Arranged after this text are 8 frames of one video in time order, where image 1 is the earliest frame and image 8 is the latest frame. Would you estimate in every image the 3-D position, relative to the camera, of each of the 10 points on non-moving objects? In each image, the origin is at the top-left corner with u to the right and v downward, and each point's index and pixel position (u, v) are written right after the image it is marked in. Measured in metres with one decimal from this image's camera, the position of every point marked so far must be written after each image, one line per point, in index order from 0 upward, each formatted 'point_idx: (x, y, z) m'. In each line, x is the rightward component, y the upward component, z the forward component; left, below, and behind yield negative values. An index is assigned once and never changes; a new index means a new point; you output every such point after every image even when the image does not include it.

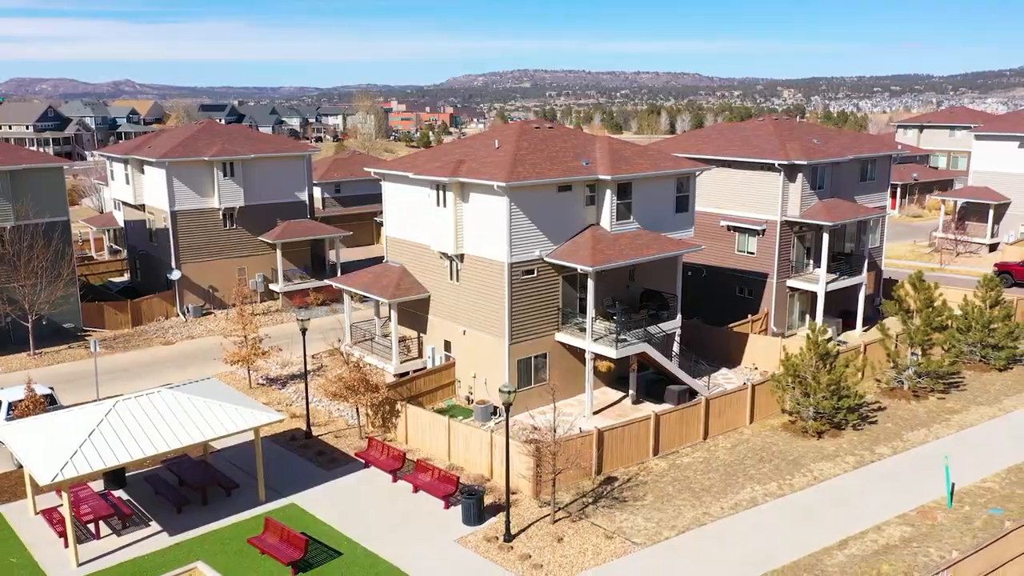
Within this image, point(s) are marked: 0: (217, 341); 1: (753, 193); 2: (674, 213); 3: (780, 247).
0: (-6.9, -1.2, +19.7) m
1: (+5.3, +2.1, +18.7) m
2: (+3.1, +1.5, +16.4) m
3: (+5.8, +0.9, +18.3) m
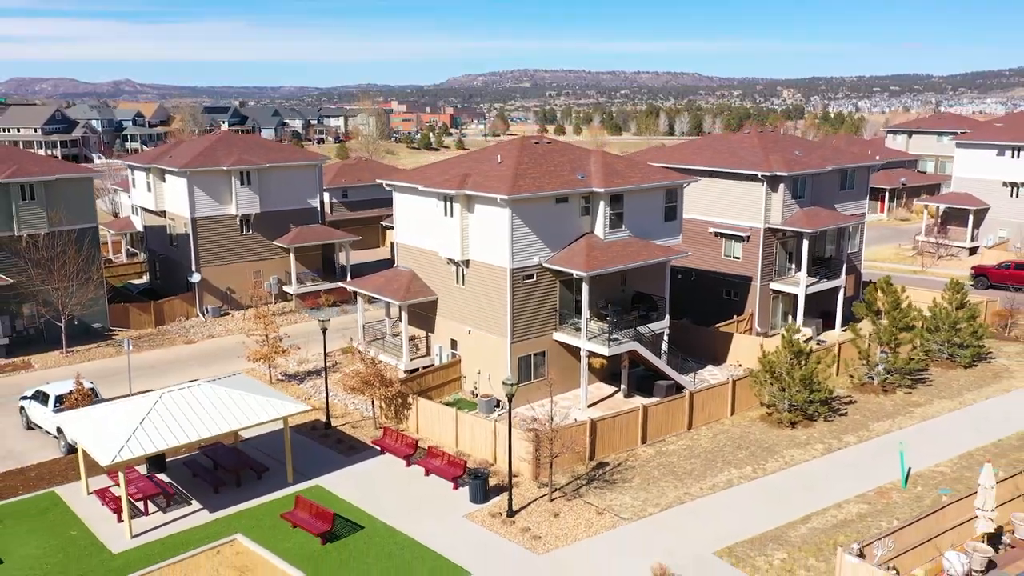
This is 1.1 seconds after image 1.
0: (-6.9, -1.2, +21.0) m
1: (+5.4, +2.1, +20.0) m
2: (+3.2, +1.4, +17.7) m
3: (+5.9, +0.8, +19.6) m
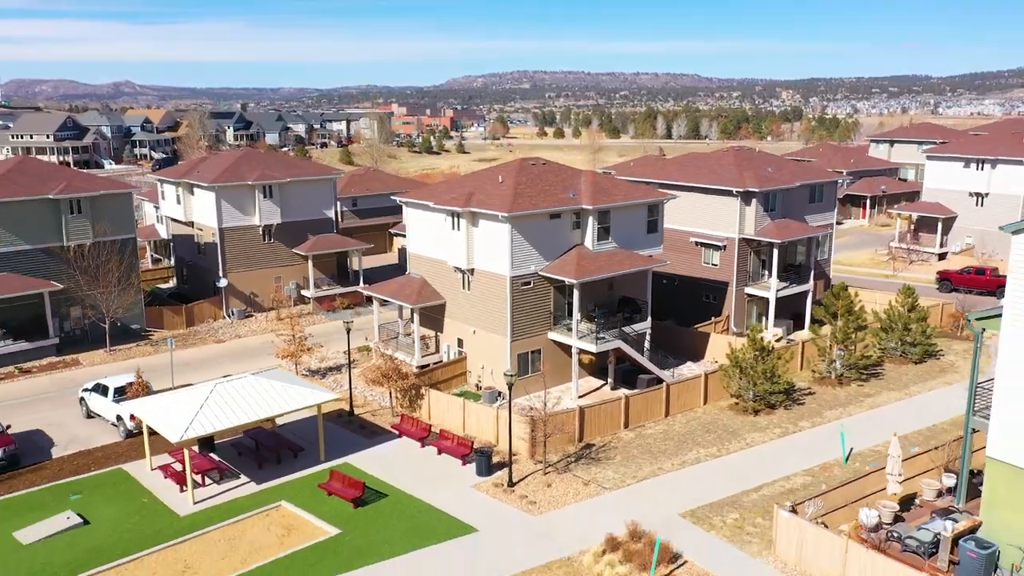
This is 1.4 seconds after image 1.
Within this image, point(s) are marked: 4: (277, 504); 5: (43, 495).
0: (-6.9, -1.3, +23.2) m
1: (+5.4, +1.9, +22.2) m
2: (+3.2, +1.3, +19.9) m
3: (+5.9, +0.7, +21.8) m
4: (-3.7, -3.4, +13.3) m
5: (-7.7, -3.4, +13.9) m
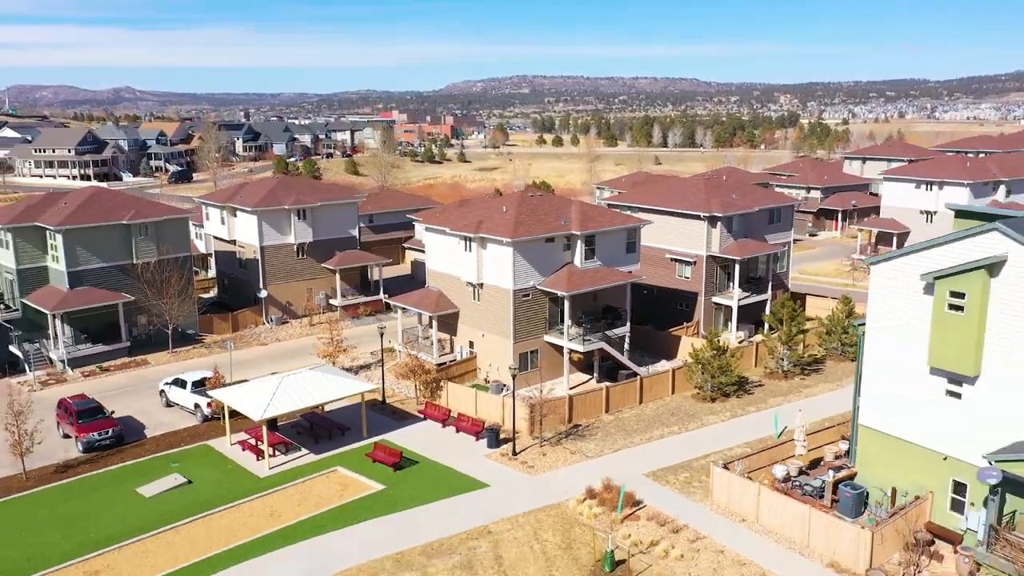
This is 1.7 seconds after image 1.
0: (-6.8, -1.7, +27.1) m
1: (+5.4, +1.6, +26.1) m
2: (+3.2, +1.0, +23.7) m
3: (+5.9, +0.4, +25.7) m
4: (-3.6, -3.7, +17.1) m
5: (-7.6, -3.7, +17.8) m
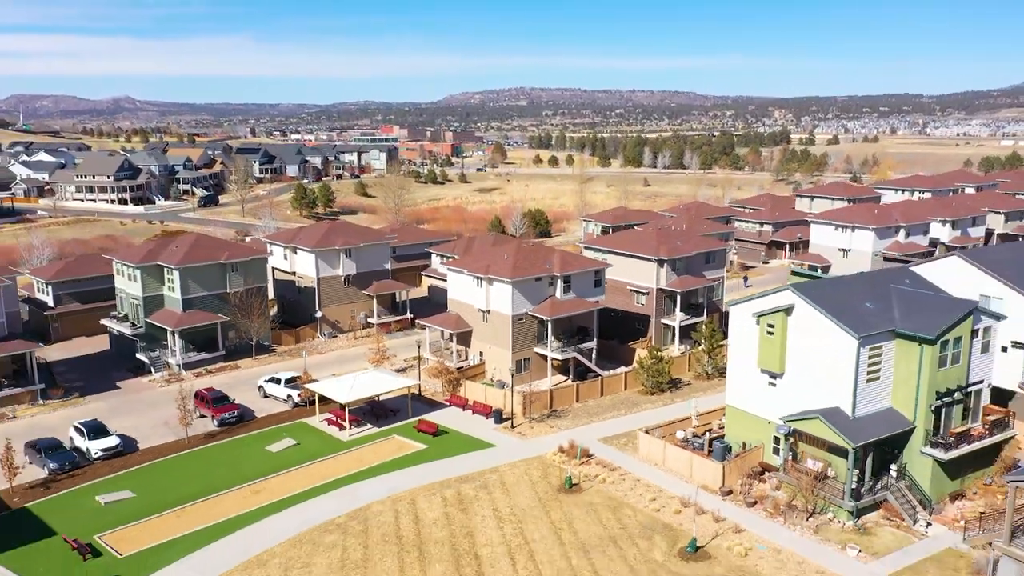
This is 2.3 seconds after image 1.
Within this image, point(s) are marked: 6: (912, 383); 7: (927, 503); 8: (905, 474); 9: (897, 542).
0: (-6.9, -2.6, +35.7) m
1: (+5.4, +0.6, +34.7) m
2: (+3.2, 0.0, +32.4) m
3: (+5.9, -0.6, +34.4) m
4: (-3.6, -4.5, +25.7) m
5: (-7.6, -4.5, +26.3) m
6: (+9.2, -2.2, +19.3) m
7: (+9.4, -4.8, +18.9) m
8: (+9.1, -4.3, +19.5) m
9: (+8.2, -5.3, +17.9) m
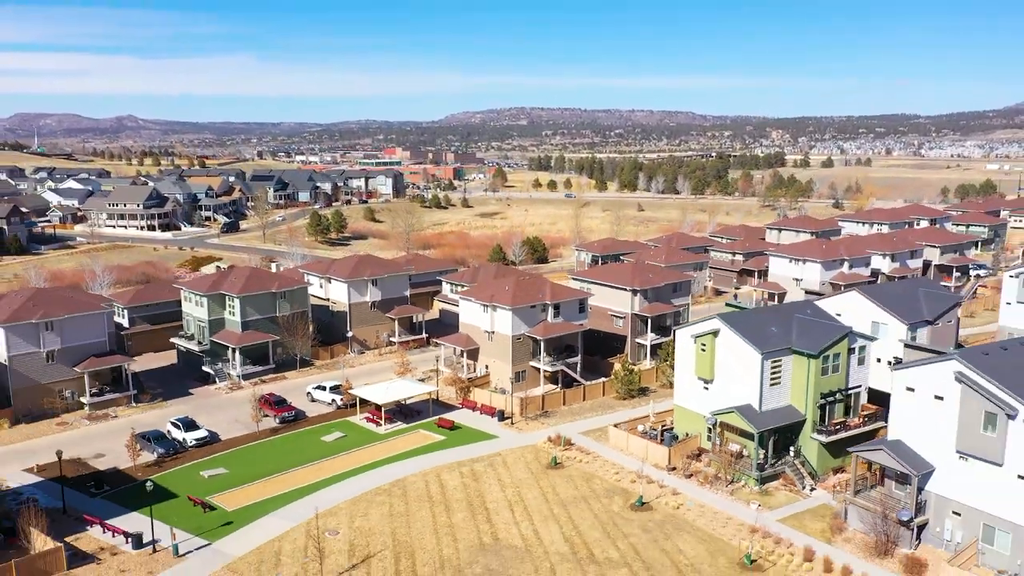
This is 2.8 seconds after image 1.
0: (-6.9, -3.9, +42.9) m
1: (+5.4, -0.6, +42.0) m
2: (+3.2, -1.2, +39.7) m
3: (+5.9, -1.8, +41.6) m
4: (-3.6, -5.5, +32.9) m
5: (-7.7, -5.5, +33.5) m
6: (+9.2, -3.1, +26.5) m
7: (+9.4, -5.8, +26.1) m
8: (+9.1, -5.2, +26.6) m
9: (+8.2, -6.2, +25.1) m
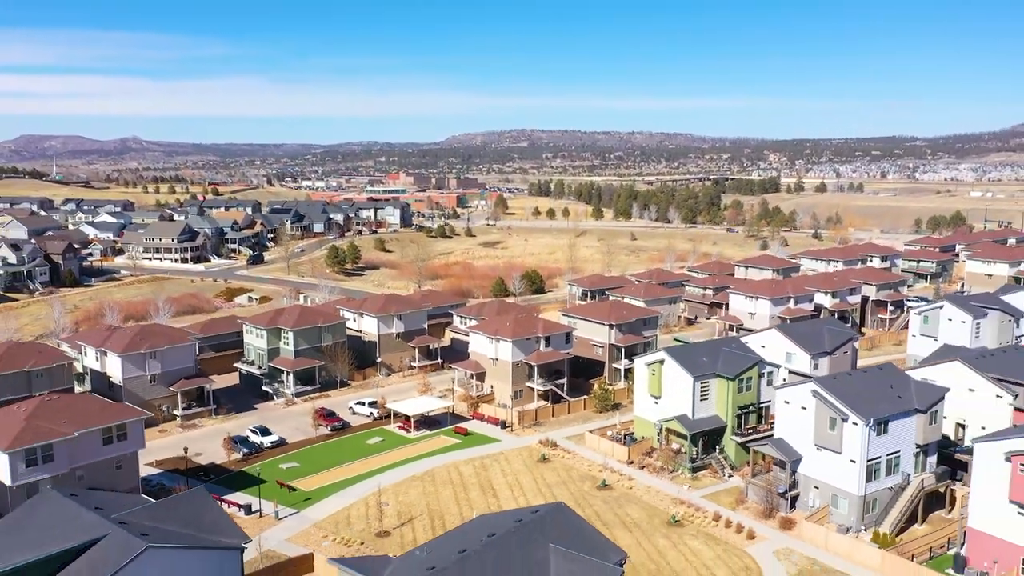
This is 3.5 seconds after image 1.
0: (-6.9, -6.0, +52.6) m
1: (+5.4, -2.7, +51.8) m
2: (+3.2, -3.2, +49.5) m
3: (+5.9, -3.9, +51.4) m
4: (-3.7, -7.5, +42.6) m
5: (-7.7, -7.5, +43.2) m
6: (+9.1, -4.9, +36.2) m
7: (+9.3, -7.5, +35.8) m
8: (+9.1, -7.0, +36.3) m
9: (+8.2, -8.0, +34.7) m
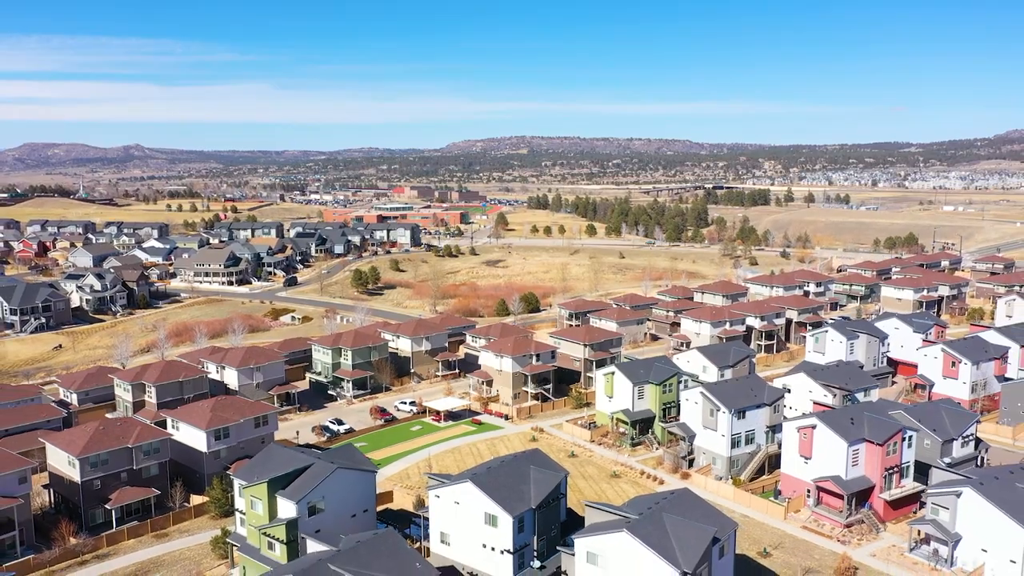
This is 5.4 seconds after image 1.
0: (-6.9, -8.5, +70.6) m
1: (+5.4, -5.1, +69.8) m
2: (+3.2, -5.6, +67.5) m
3: (+5.9, -6.3, +69.4) m
4: (-3.6, -9.8, +60.6) m
5: (-7.6, -9.9, +61.2) m
6: (+9.2, -7.2, +54.2) m
7: (+9.4, -9.8, +53.8) m
8: (+9.1, -9.3, +54.3) m
9: (+8.2, -10.3, +52.7) m
